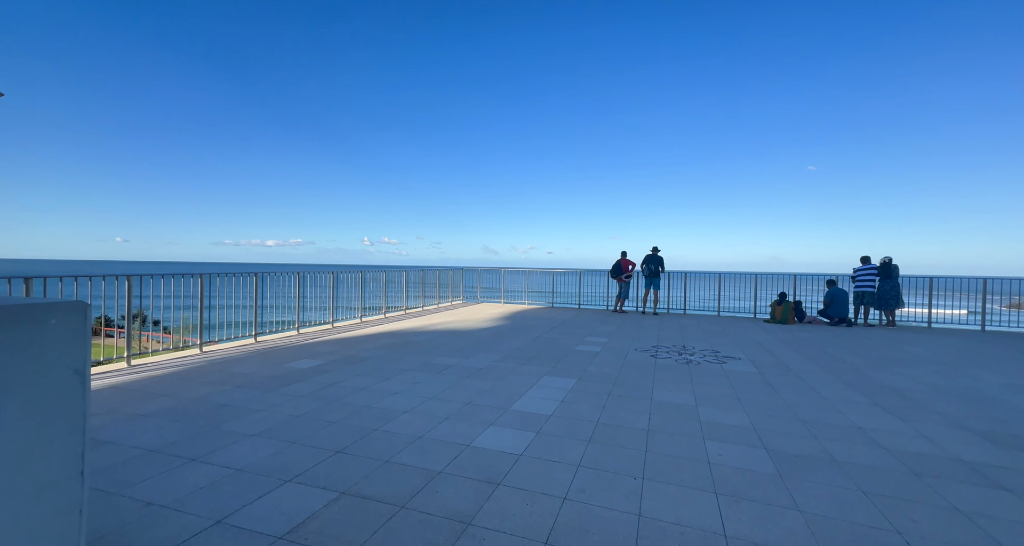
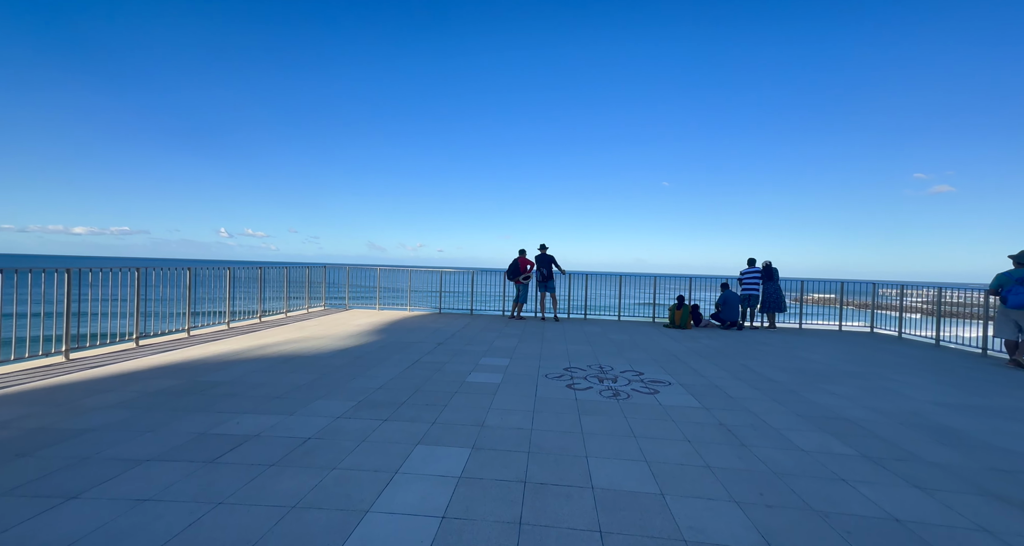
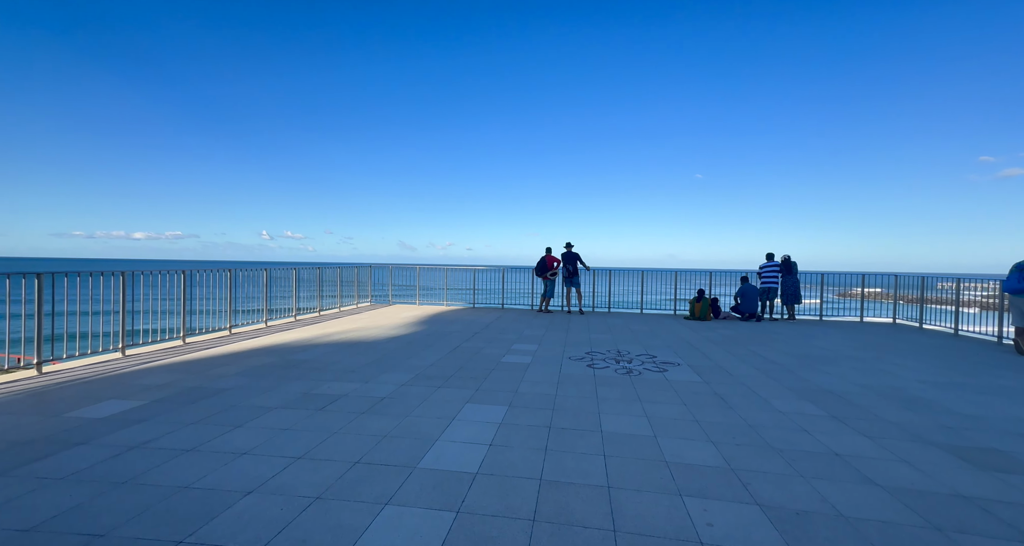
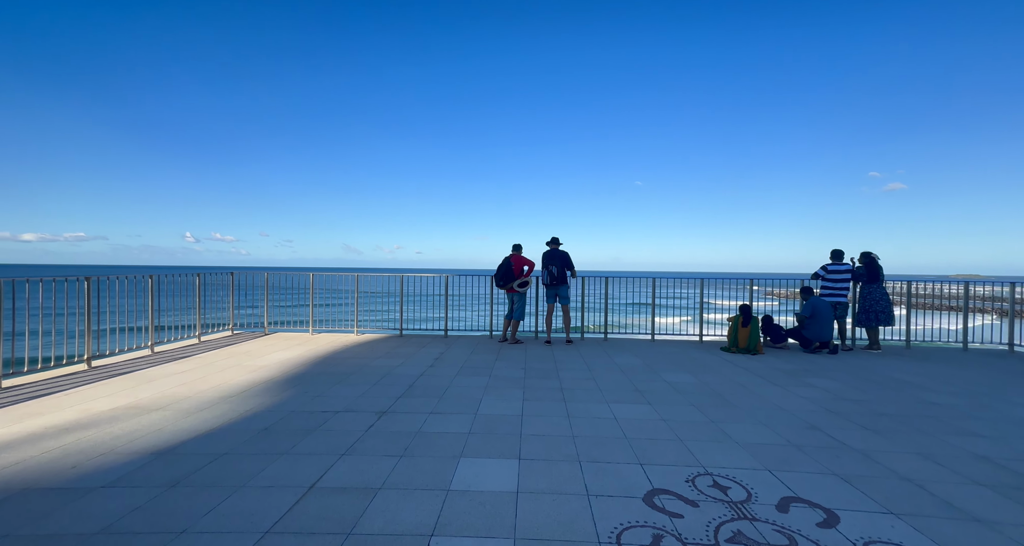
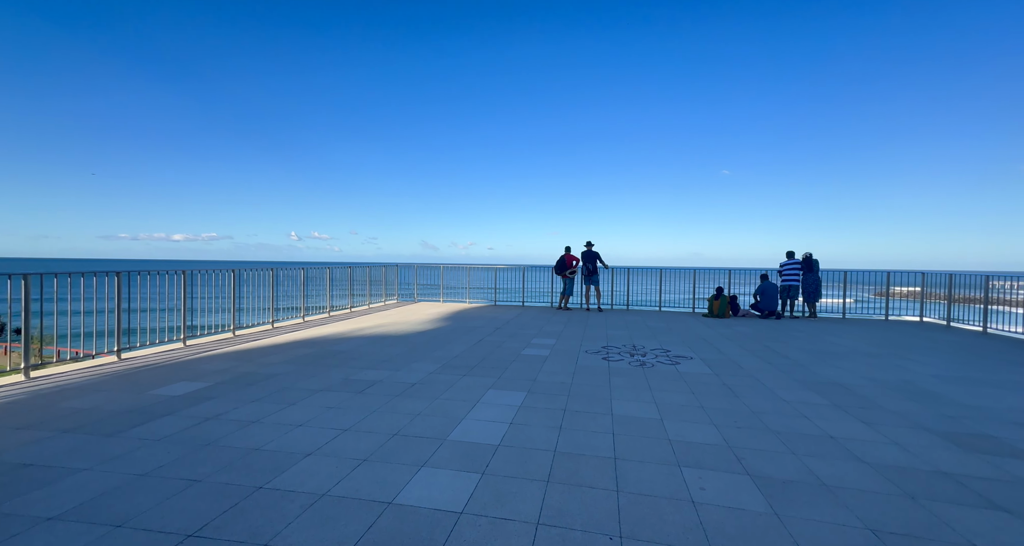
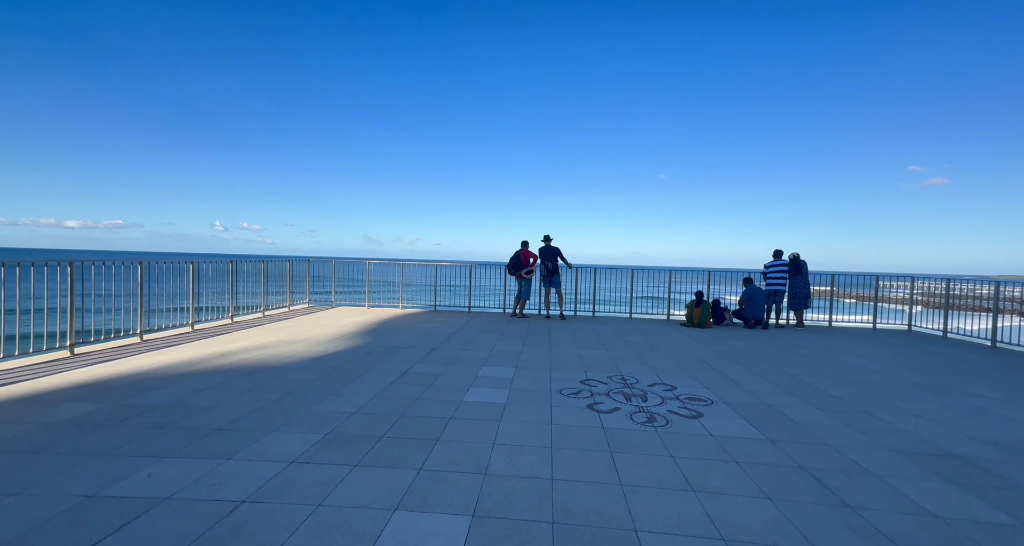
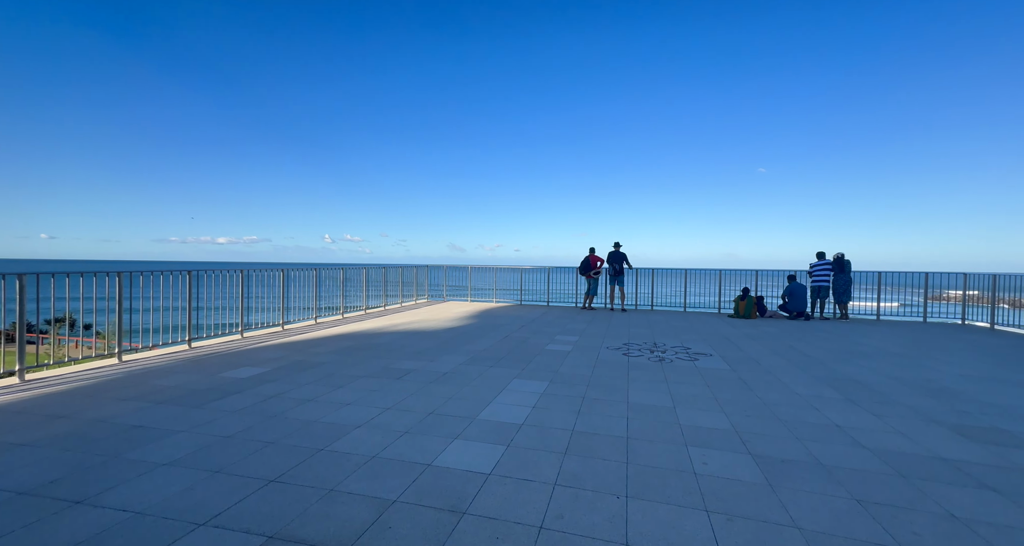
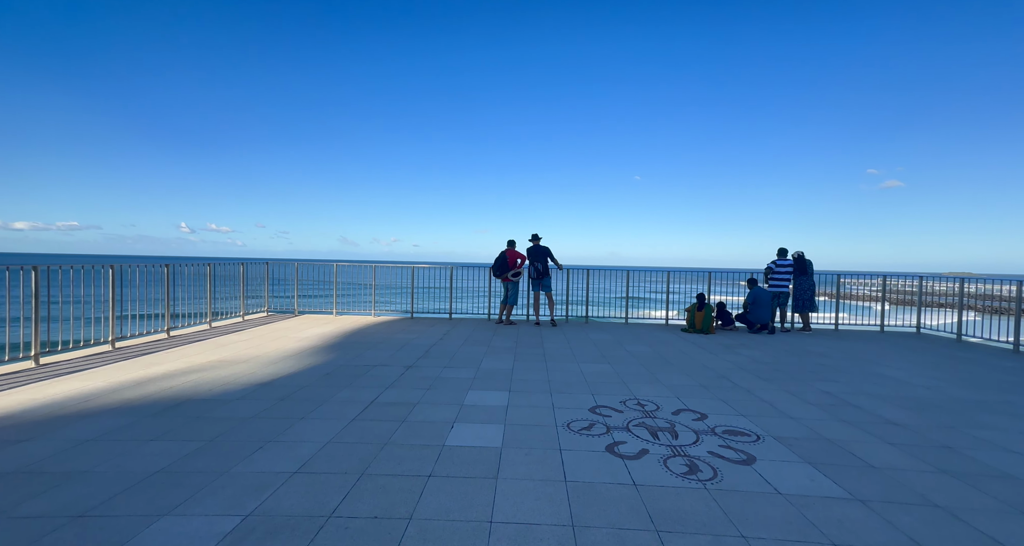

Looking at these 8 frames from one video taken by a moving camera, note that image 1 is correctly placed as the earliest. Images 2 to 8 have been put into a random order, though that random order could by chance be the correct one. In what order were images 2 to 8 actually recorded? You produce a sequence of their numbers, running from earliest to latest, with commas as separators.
7, 5, 3, 2, 6, 8, 4
